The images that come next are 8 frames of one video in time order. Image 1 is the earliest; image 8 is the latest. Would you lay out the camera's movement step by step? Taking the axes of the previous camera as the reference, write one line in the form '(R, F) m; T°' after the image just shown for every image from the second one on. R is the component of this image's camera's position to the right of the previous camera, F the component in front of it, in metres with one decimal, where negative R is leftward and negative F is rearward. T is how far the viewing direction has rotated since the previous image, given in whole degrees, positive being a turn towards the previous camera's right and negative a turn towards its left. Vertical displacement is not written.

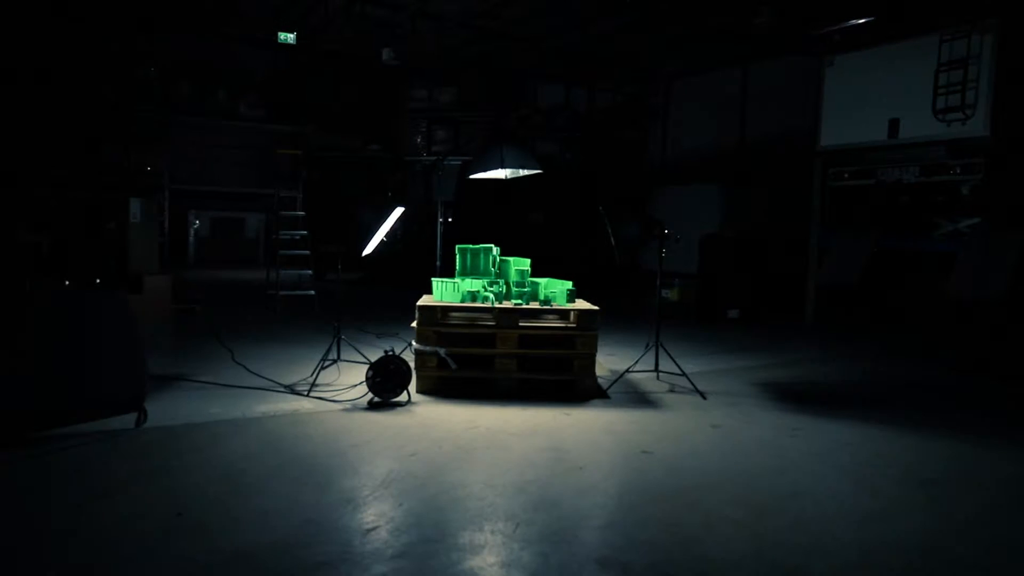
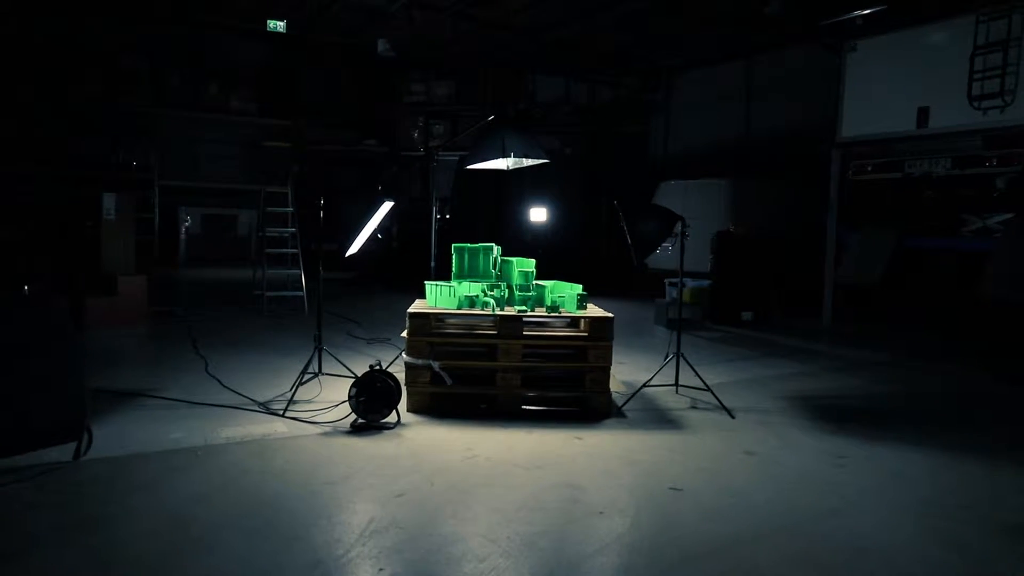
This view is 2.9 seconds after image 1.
(0.0, +0.6) m; 0°
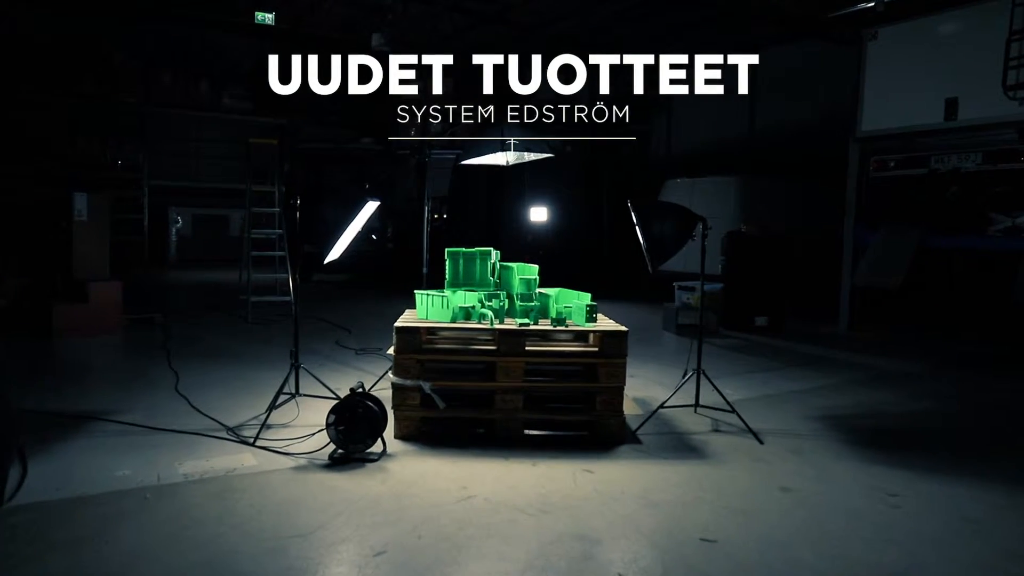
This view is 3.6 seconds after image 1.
(0.0, +0.5) m; 0°
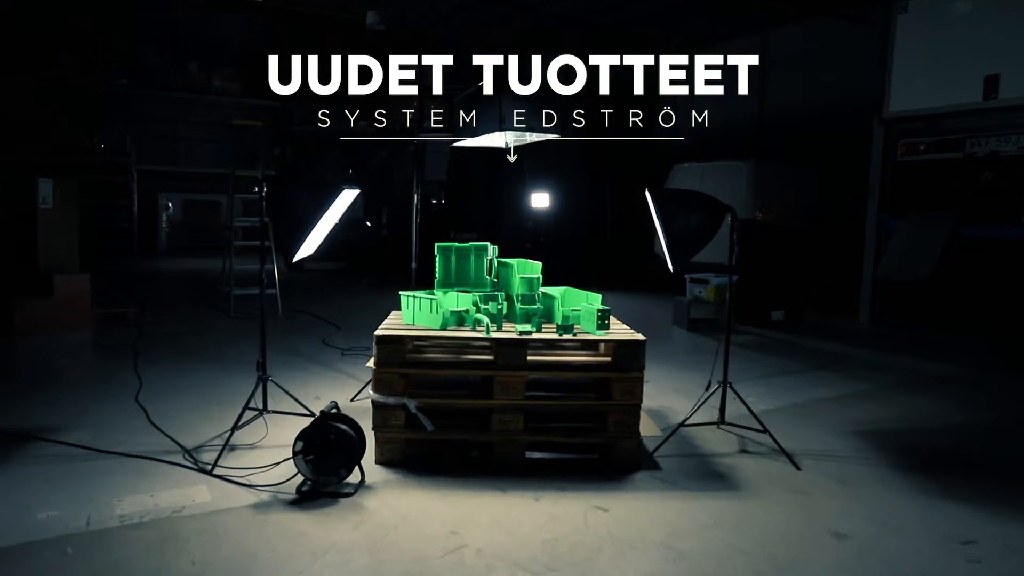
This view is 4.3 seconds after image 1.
(0.0, +0.6) m; 0°
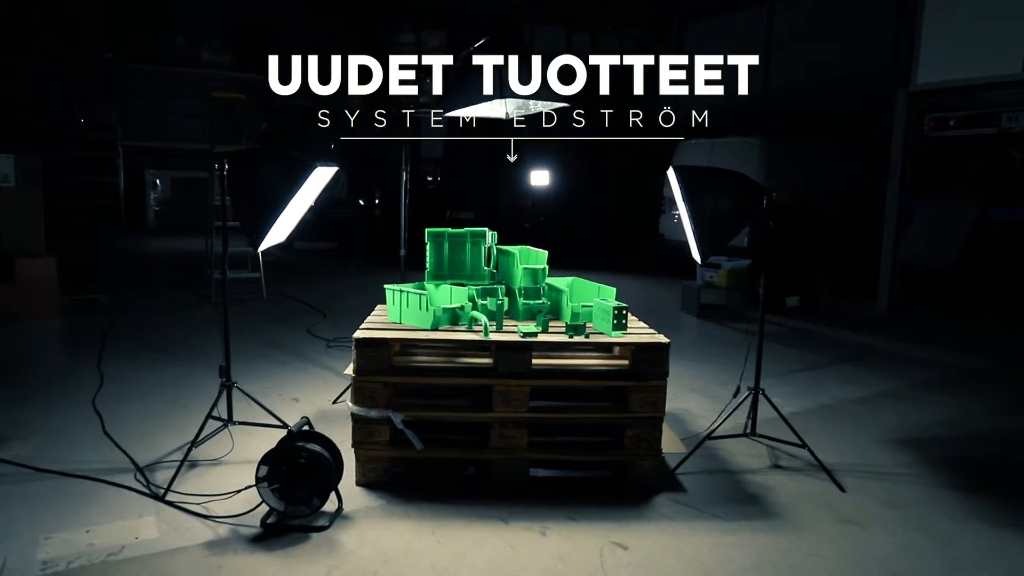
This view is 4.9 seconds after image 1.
(0.0, +0.5) m; 0°
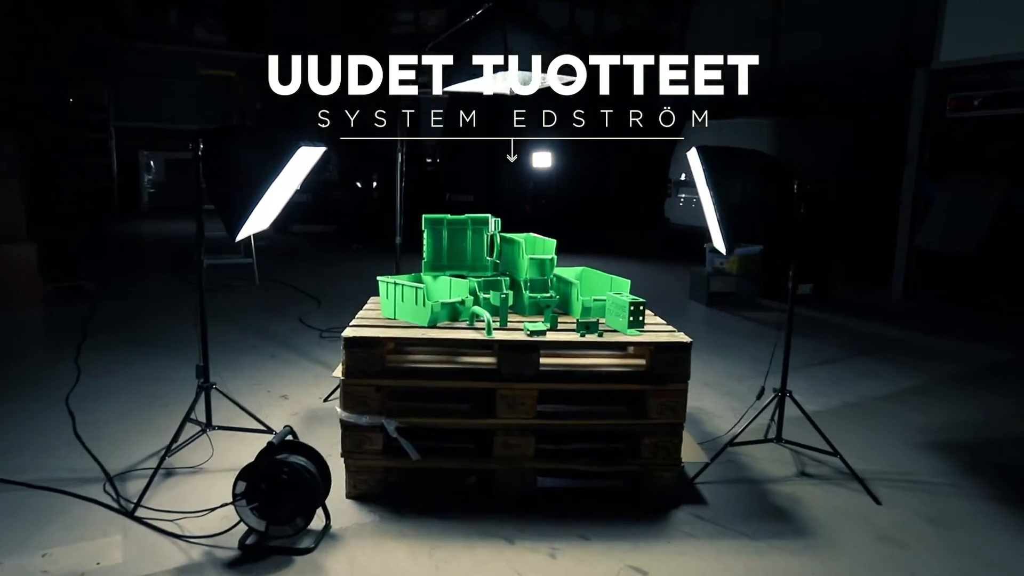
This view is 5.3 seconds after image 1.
(0.0, +0.3) m; 0°
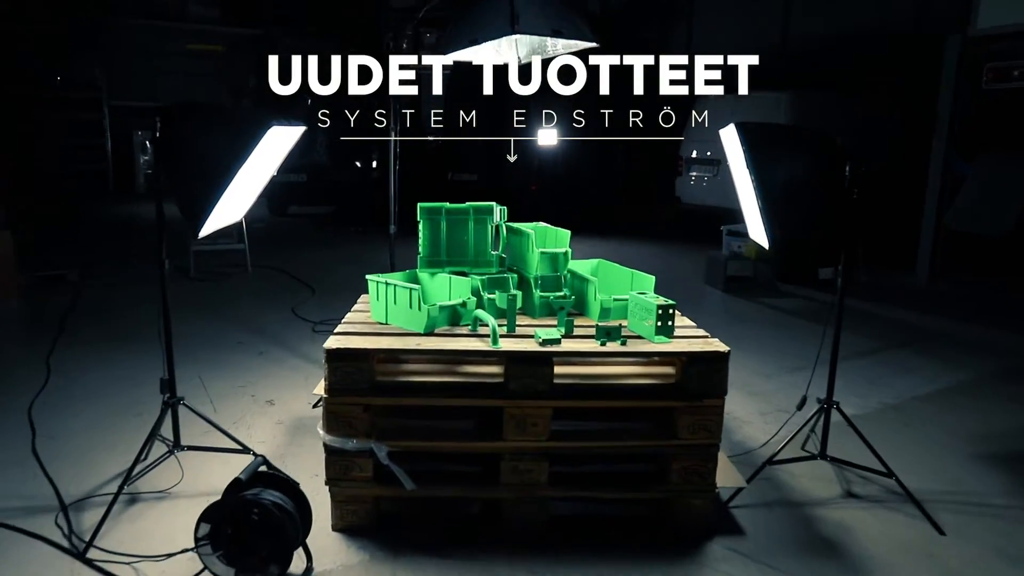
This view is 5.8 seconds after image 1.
(0.0, +0.4) m; 0°
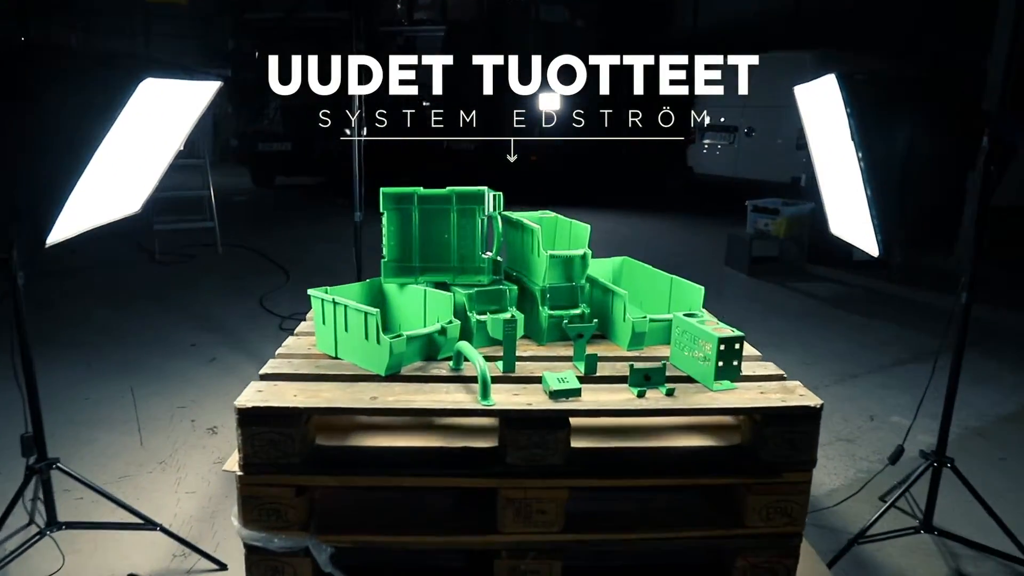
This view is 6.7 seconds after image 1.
(0.0, +0.7) m; 0°
